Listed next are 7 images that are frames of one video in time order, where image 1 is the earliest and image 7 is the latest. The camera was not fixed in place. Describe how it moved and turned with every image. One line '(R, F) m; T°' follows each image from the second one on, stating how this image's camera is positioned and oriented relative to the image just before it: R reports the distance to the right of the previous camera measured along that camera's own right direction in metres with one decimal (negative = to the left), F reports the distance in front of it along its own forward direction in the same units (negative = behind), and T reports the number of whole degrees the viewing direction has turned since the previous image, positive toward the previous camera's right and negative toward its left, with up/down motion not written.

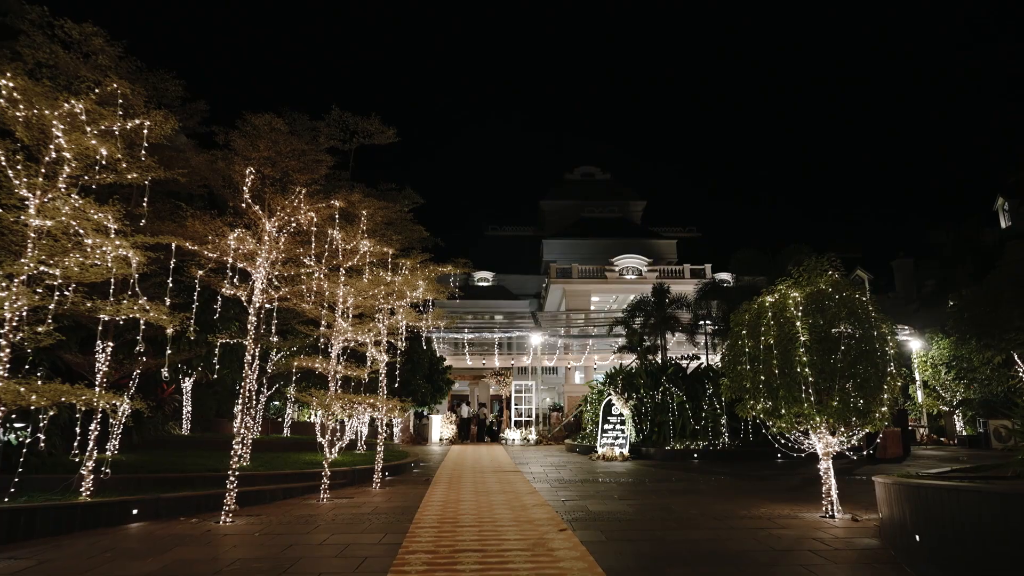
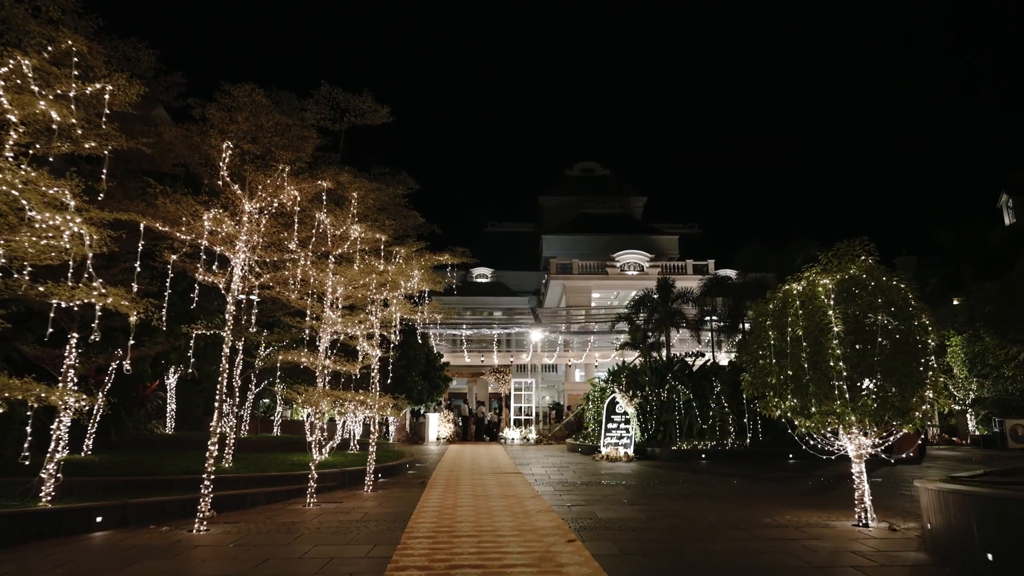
(-0.1, +0.8) m; 0°
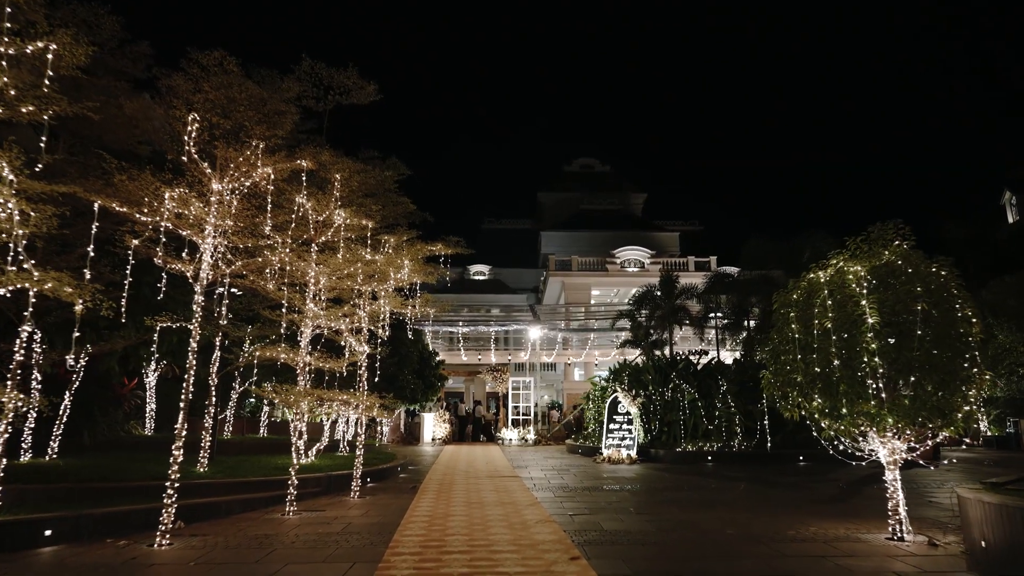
(0.0, +0.8) m; 0°
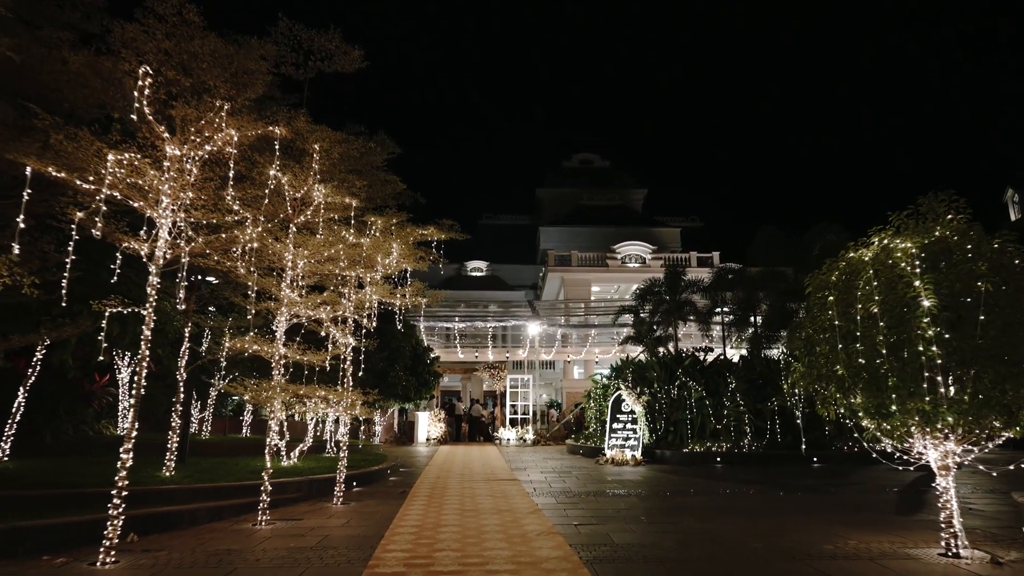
(0.0, +1.0) m; 0°
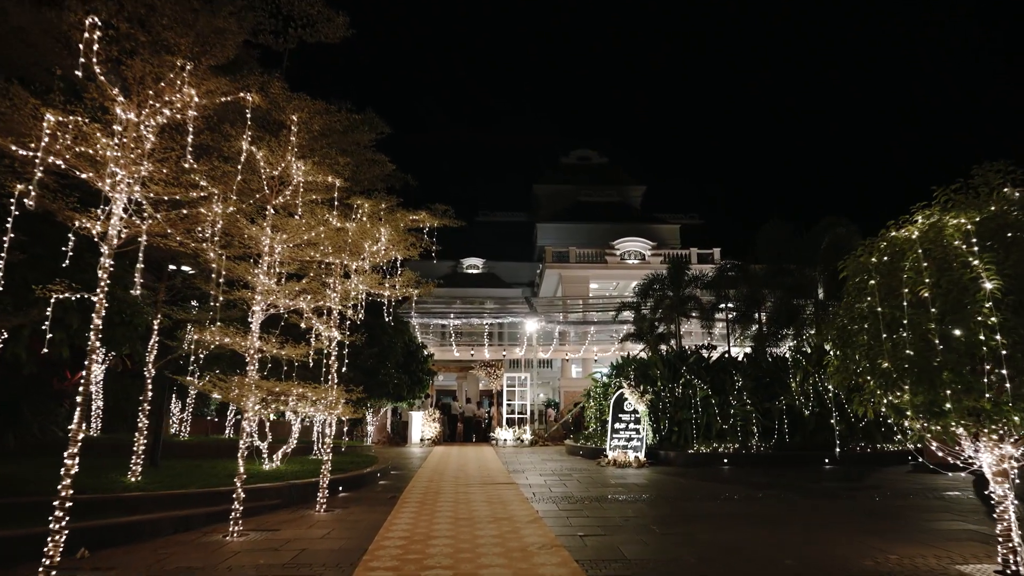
(0.0, +0.8) m; 0°
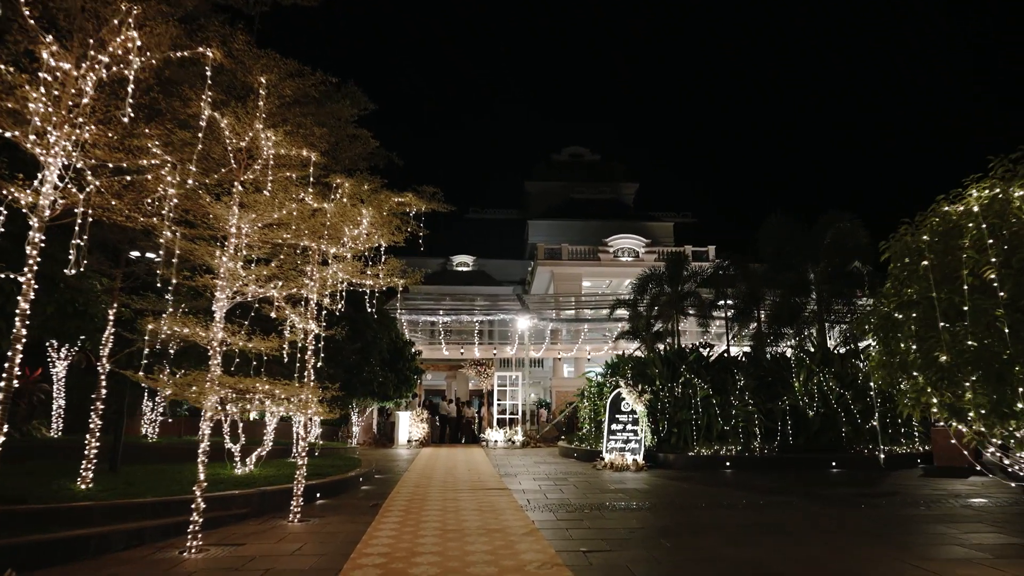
(-0.1, +0.8) m; +1°
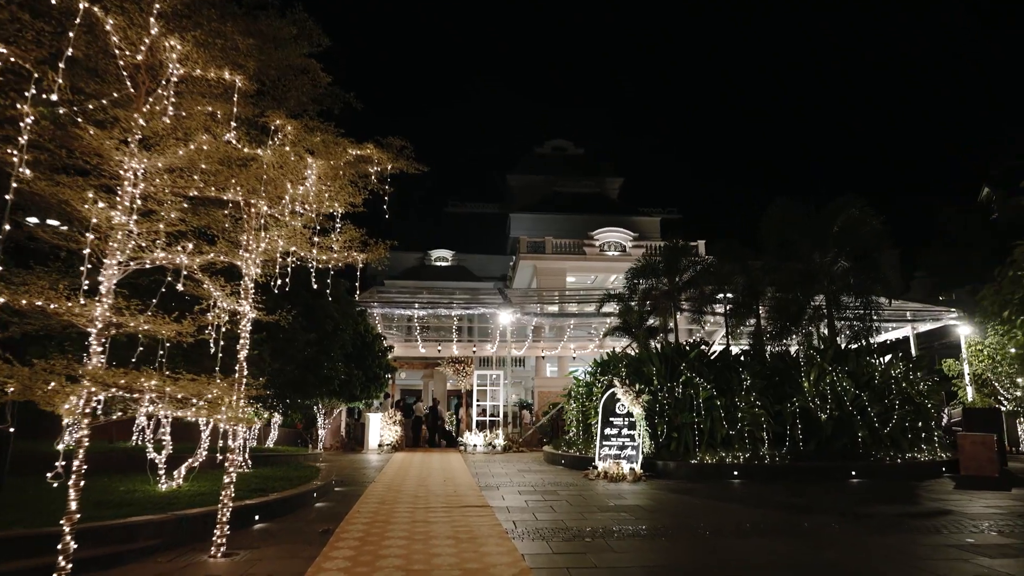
(-0.1, +1.8) m; +2°
